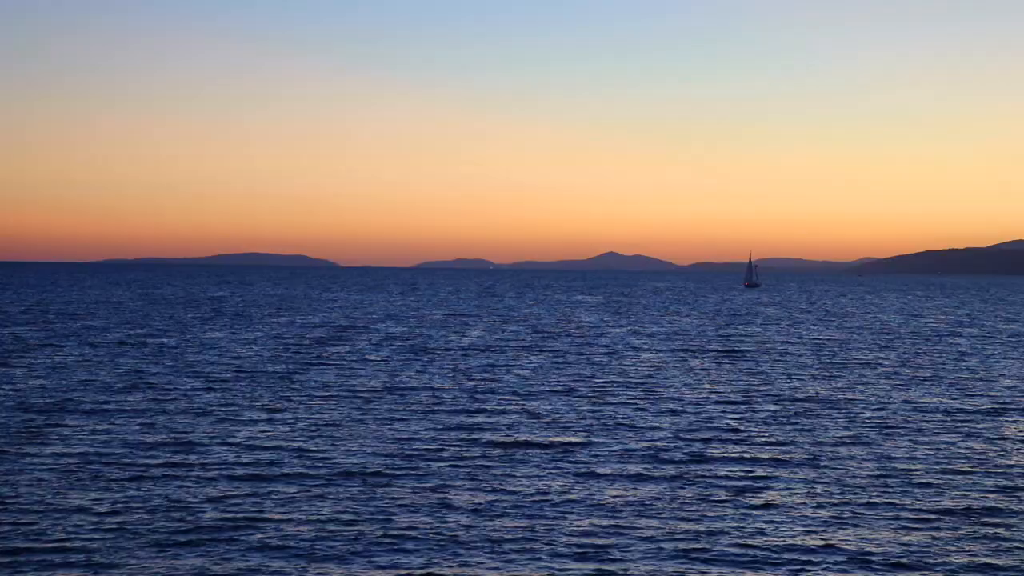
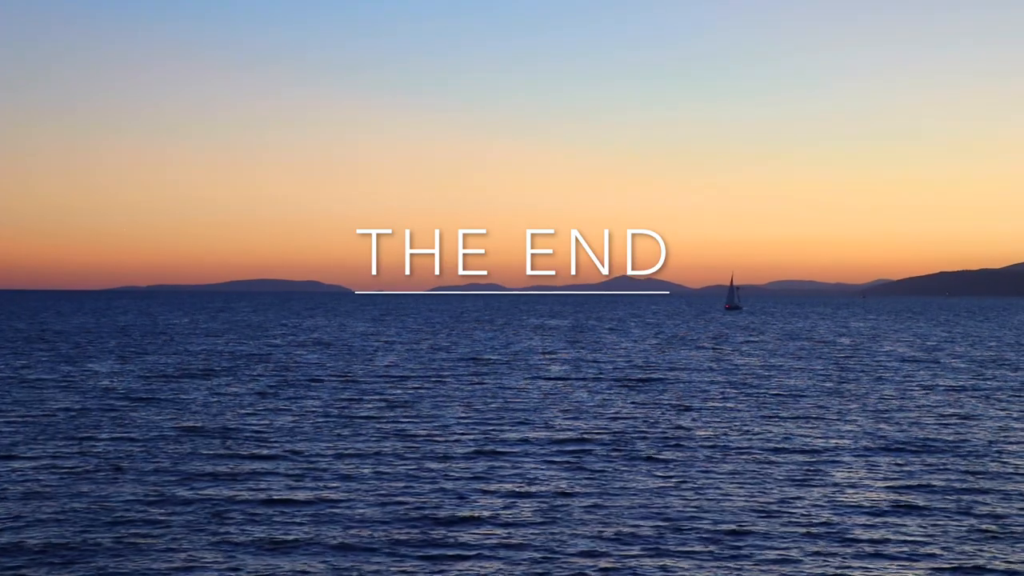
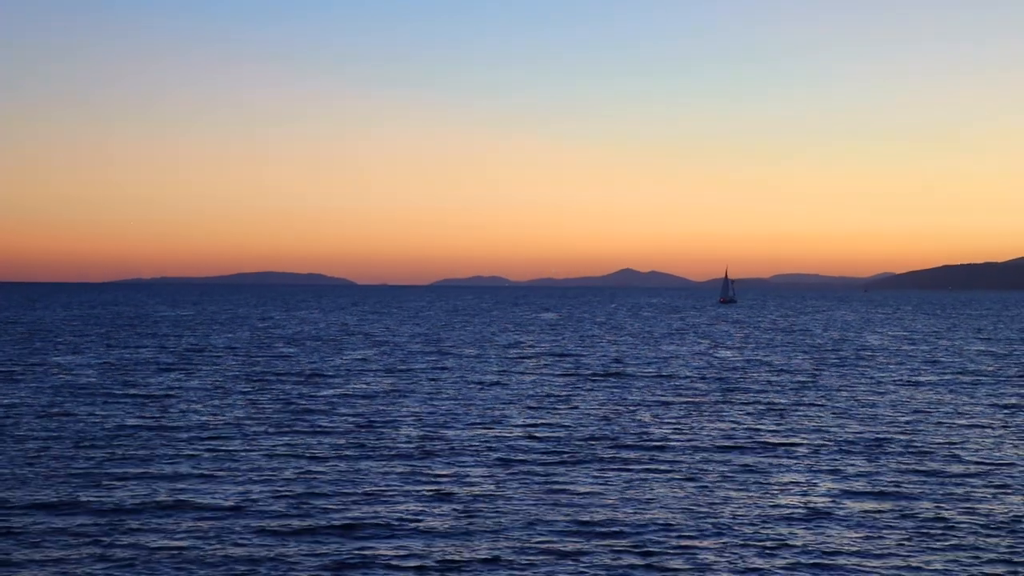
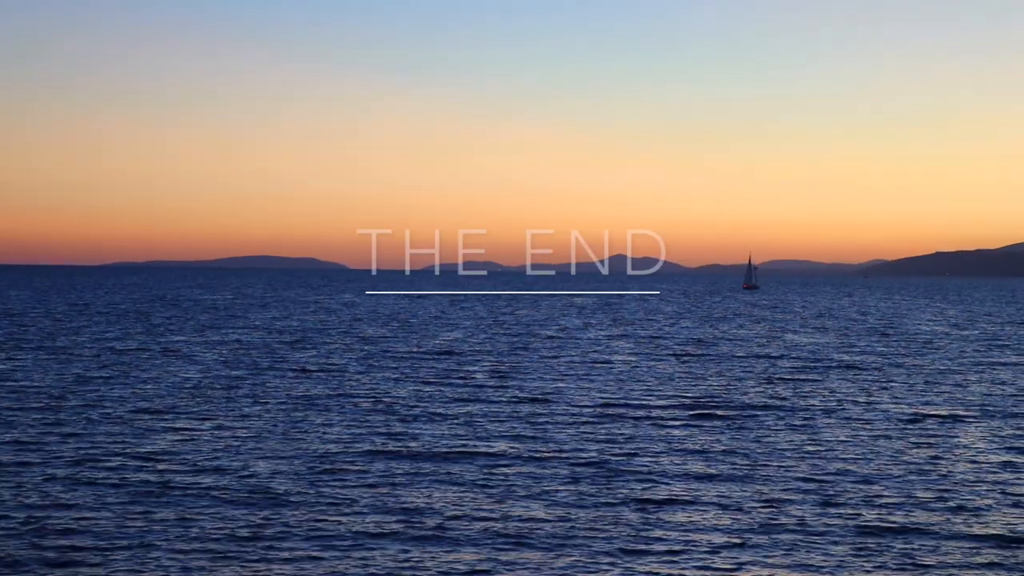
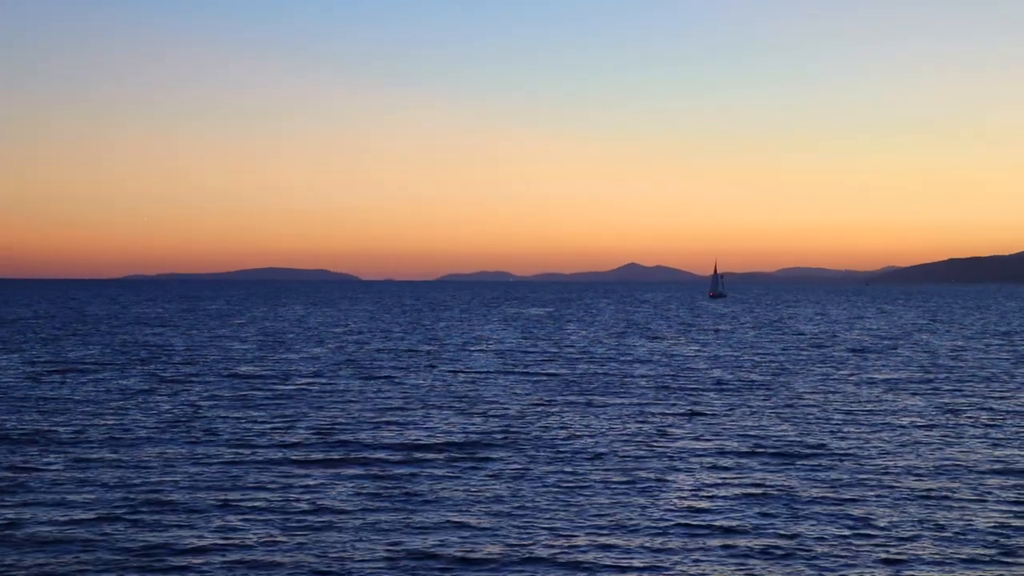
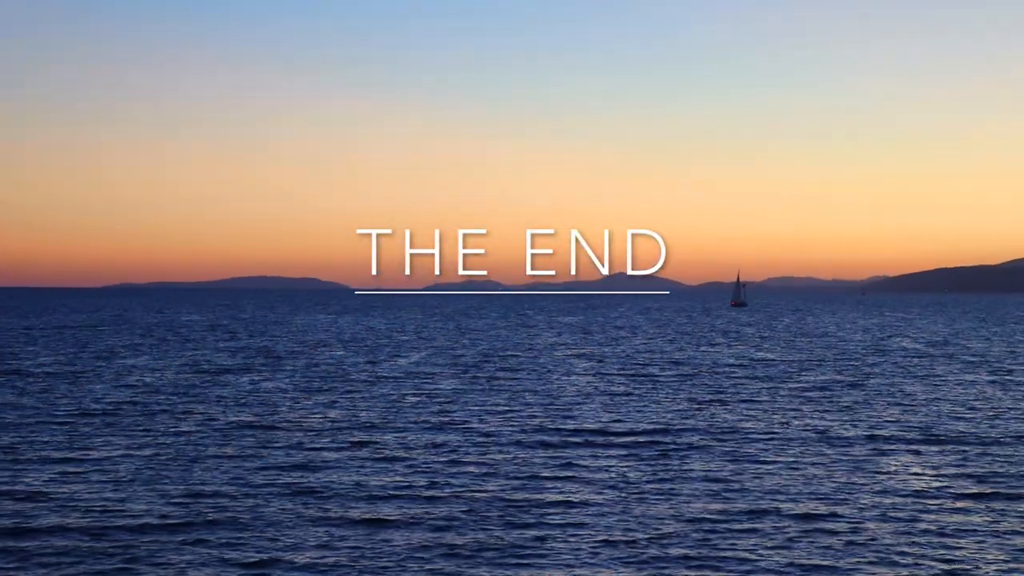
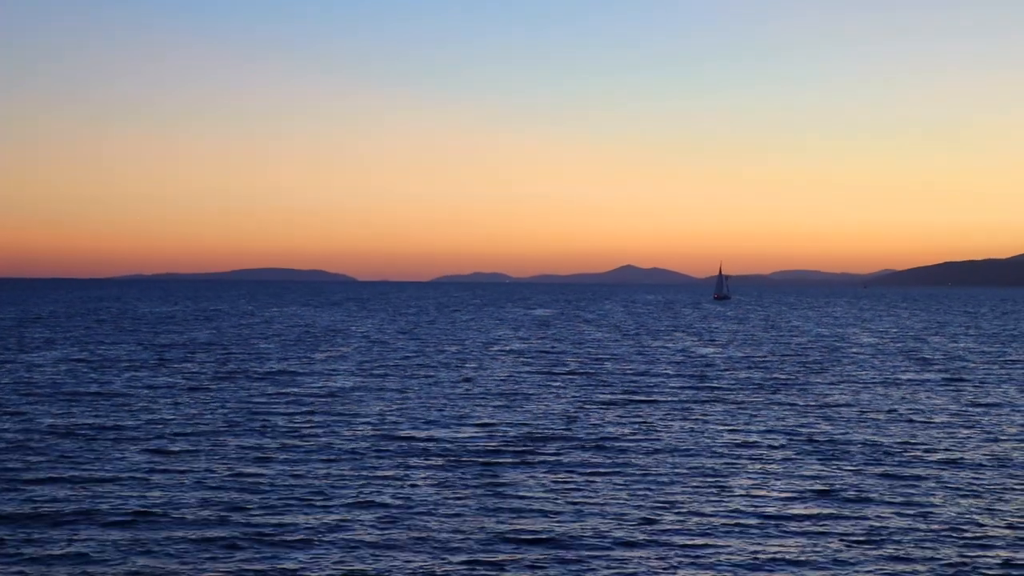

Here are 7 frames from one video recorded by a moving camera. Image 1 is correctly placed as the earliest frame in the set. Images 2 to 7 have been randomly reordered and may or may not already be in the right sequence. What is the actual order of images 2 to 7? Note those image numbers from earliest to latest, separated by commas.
4, 6, 2, 3, 7, 5
